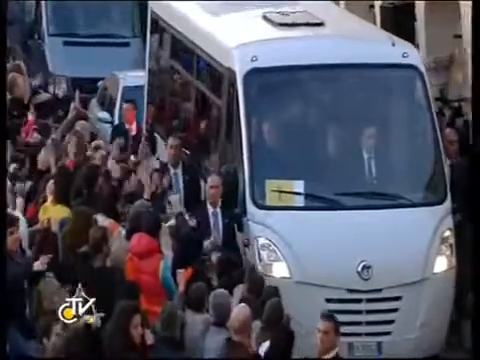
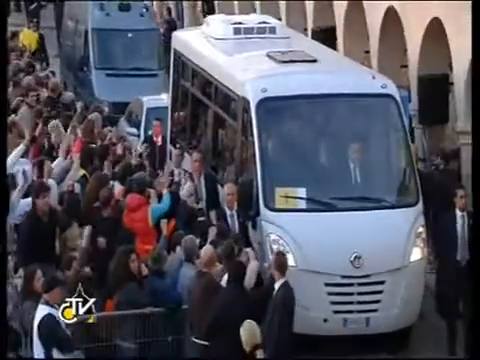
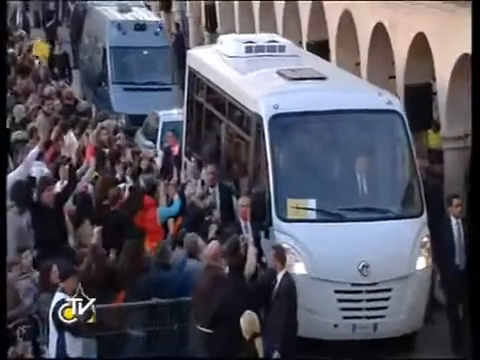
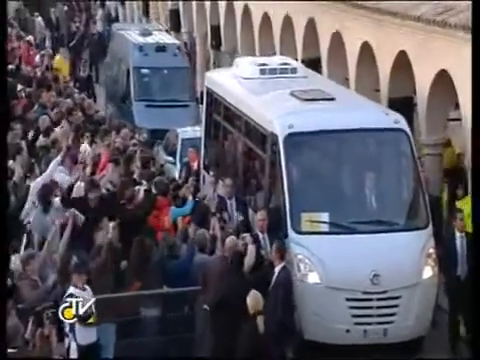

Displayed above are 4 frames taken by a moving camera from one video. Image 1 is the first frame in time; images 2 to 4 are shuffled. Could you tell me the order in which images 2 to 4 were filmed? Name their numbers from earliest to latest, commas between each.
2, 3, 4
